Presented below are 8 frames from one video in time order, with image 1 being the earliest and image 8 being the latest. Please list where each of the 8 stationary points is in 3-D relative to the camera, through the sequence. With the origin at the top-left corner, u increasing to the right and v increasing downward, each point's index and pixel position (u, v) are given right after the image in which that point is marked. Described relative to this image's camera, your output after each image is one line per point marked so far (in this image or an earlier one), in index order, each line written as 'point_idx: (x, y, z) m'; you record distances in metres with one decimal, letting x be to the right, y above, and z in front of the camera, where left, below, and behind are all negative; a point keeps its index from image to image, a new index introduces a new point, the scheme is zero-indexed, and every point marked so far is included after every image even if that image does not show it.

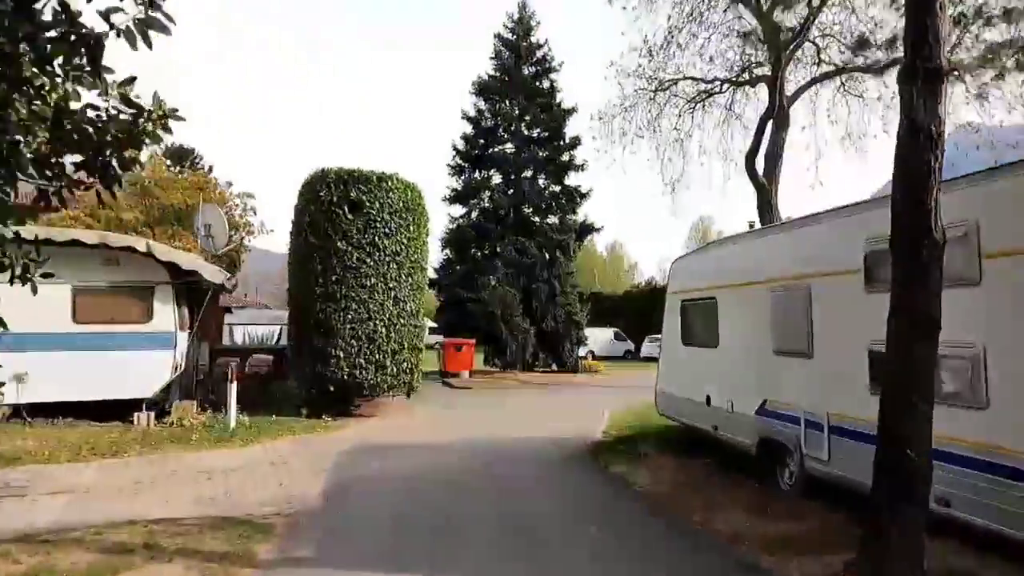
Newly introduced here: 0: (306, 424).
0: (-4.4, -2.9, +14.2) m
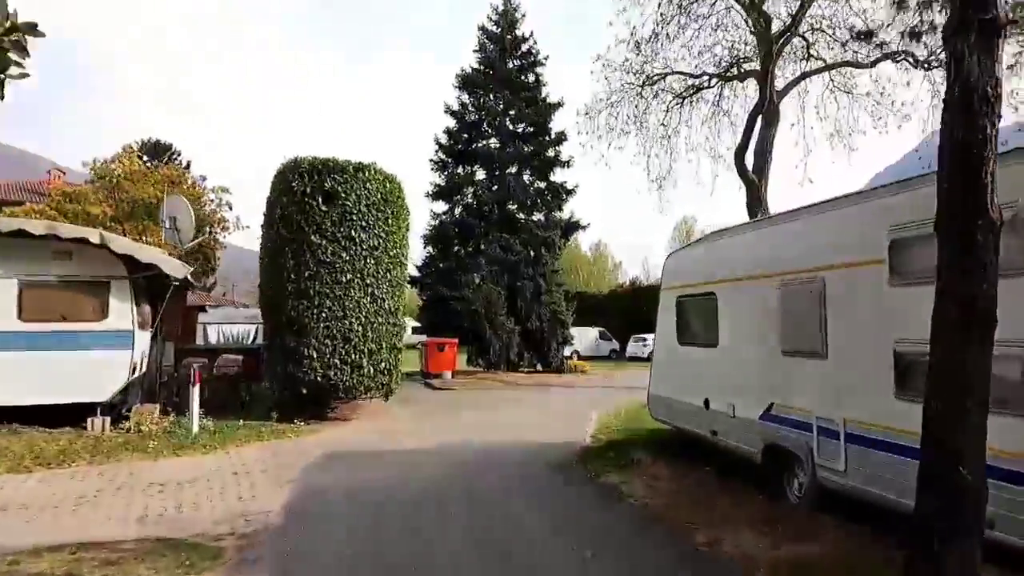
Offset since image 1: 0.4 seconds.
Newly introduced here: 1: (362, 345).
0: (-4.8, -2.8, +13.3) m
1: (-3.3, -1.2, +14.4) m
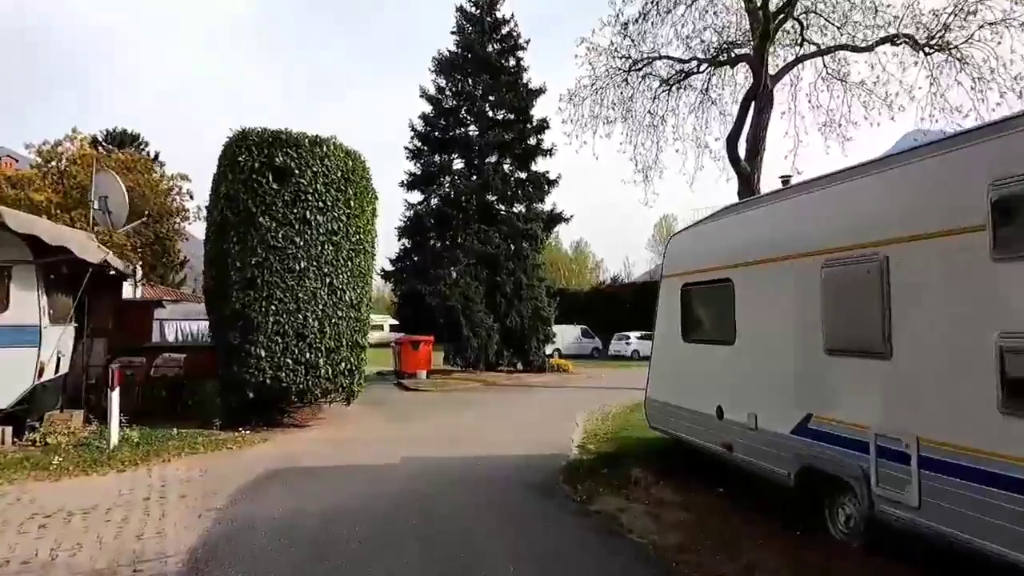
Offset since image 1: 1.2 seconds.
0: (-5.2, -2.6, +11.5) m
1: (-3.7, -1.0, +12.7) m
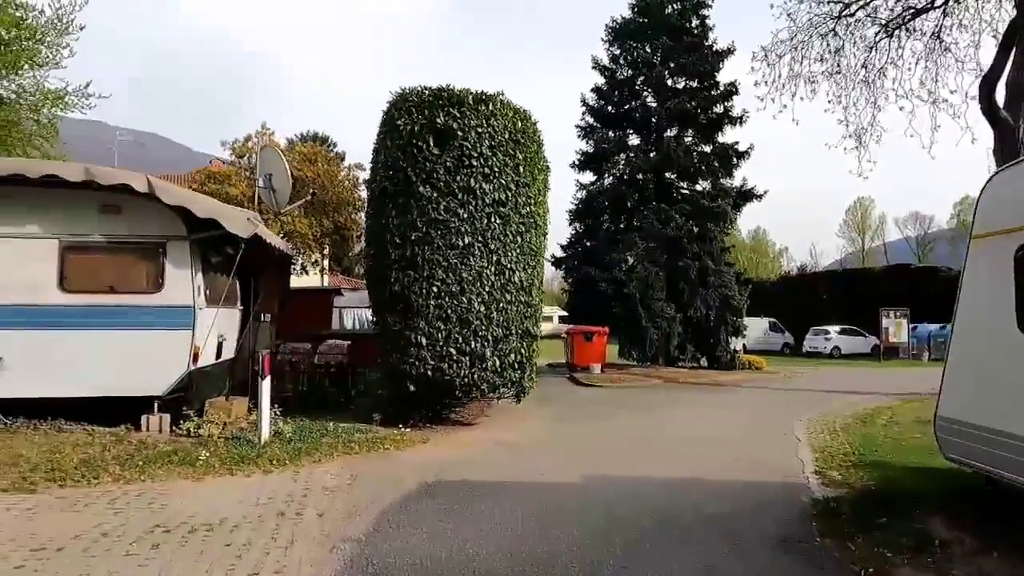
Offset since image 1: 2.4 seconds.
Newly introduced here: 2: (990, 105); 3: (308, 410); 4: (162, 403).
0: (-2.2, -2.3, +10.2) m
1: (-0.5, -0.7, +11.0) m
2: (+13.8, +5.3, +19.0) m
3: (-3.6, -2.2, +11.8) m
4: (-5.1, -1.7, +9.6) m
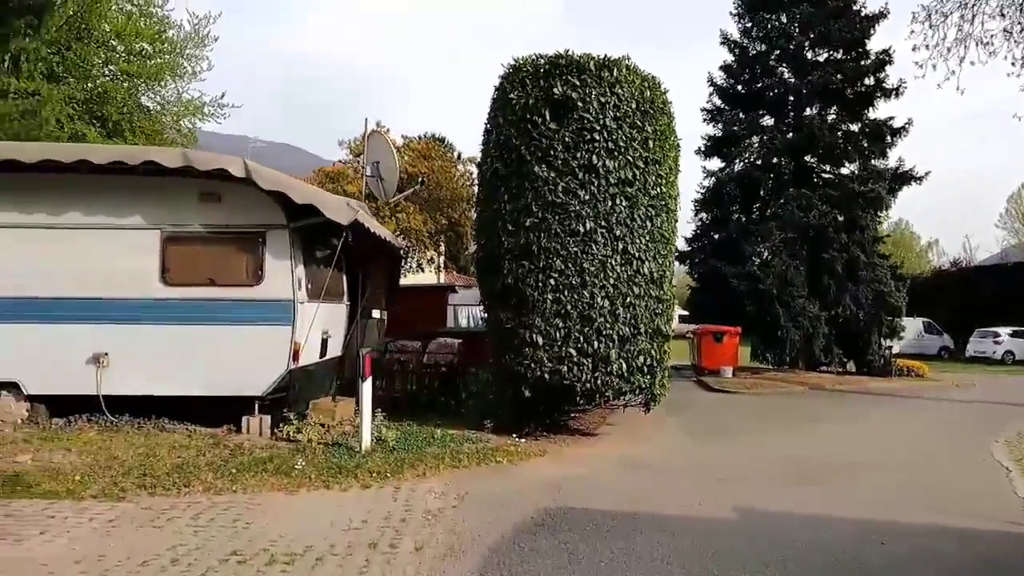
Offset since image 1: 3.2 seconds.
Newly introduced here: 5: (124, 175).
0: (-0.4, -2.2, +9.1) m
1: (+1.4, -0.6, +9.6) m
2: (+16.8, +5.5, +15.0) m
3: (-1.6, -2.1, +11.0) m
4: (-3.4, -1.6, +9.0) m
5: (-5.0, +1.5, +8.6) m
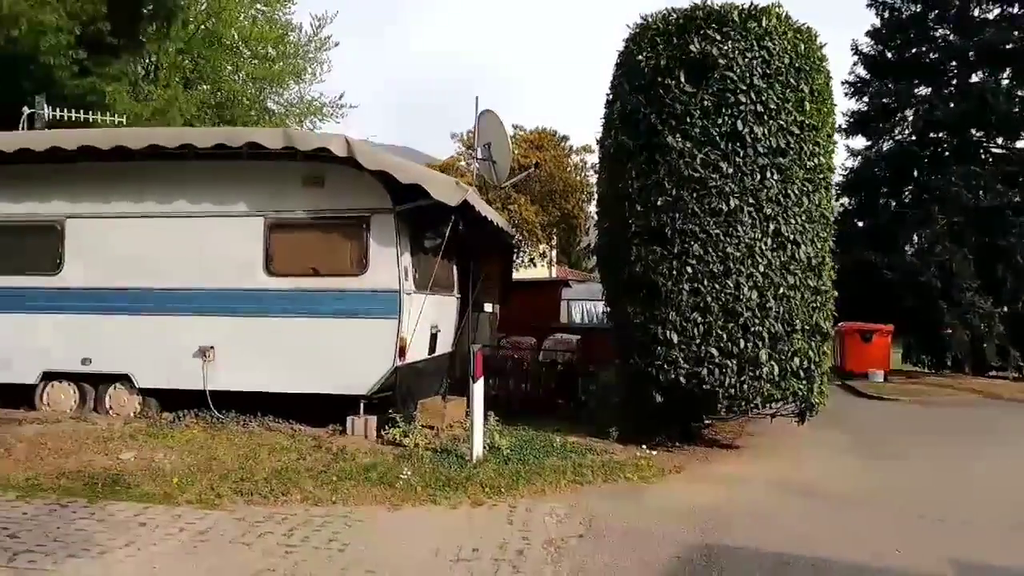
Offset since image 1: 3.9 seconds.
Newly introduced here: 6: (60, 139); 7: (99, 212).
0: (+1.2, -2.0, +8.0) m
1: (+3.0, -0.4, +8.1) m
2: (+19.0, +5.7, +10.9) m
3: (+0.3, -1.9, +10.0) m
4: (-1.8, -1.4, +8.4) m
5: (-3.5, +1.6, +8.2) m
6: (-5.4, +1.8, +7.9) m
7: (-5.2, +1.0, +8.4) m
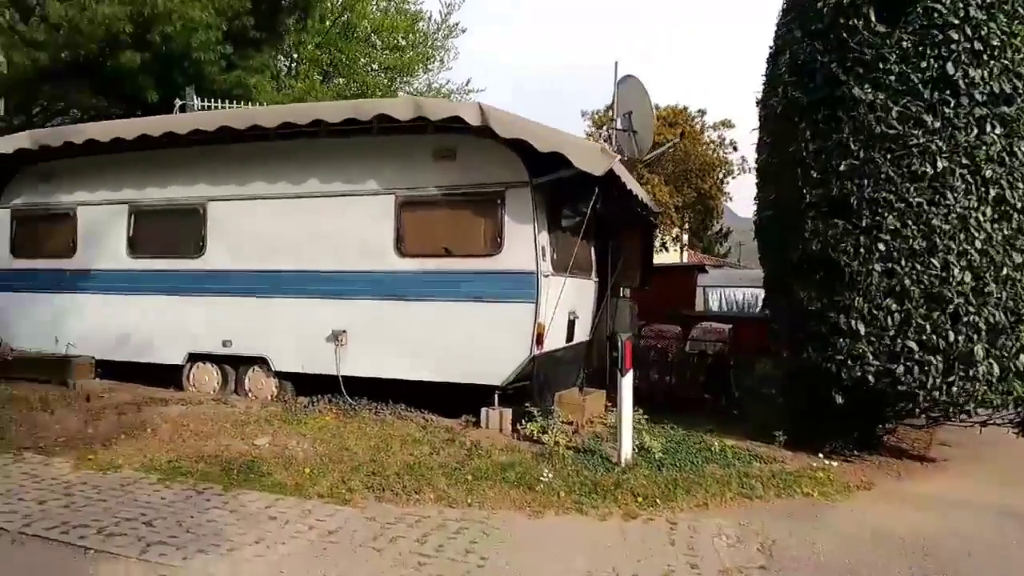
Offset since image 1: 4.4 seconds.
0: (+2.8, -1.8, +6.8) m
1: (+4.6, -0.3, +6.6) m
2: (+20.8, +5.9, +6.3) m
3: (+2.3, -1.7, +8.9) m
4: (-0.1, -1.2, +7.7) m
5: (-1.8, +1.8, +7.8) m
6: (-3.7, +2.0, +7.9) m
7: (-3.5, +1.2, +8.3) m
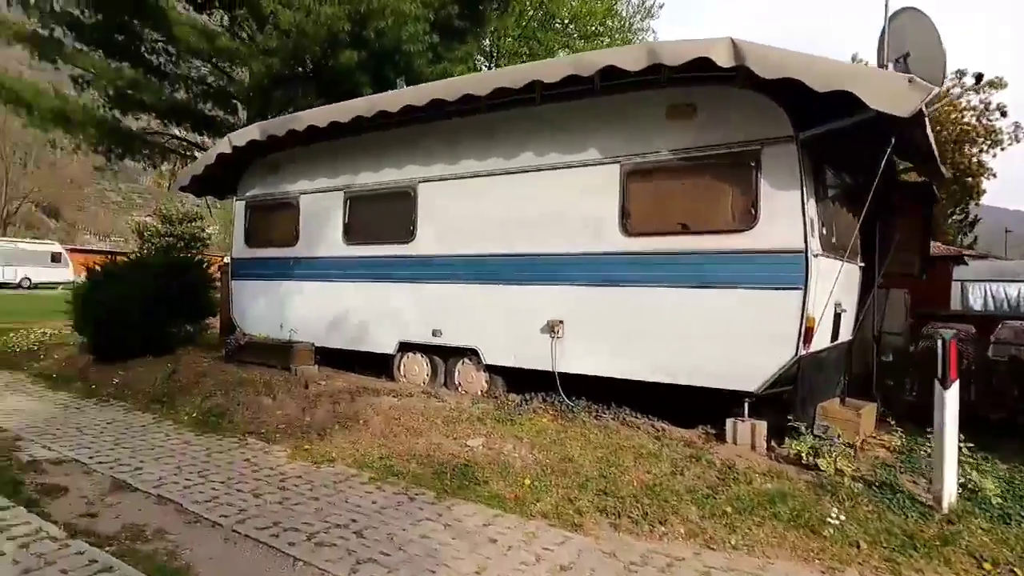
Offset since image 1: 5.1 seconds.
0: (+4.8, -1.7, +4.6) m
1: (+6.5, -0.1, +3.9) m
2: (+22.0, +6.0, -1.0) m
3: (+4.9, -1.5, +6.8) m
4: (+2.3, -1.1, +6.3) m
5: (+0.7, +2.0, +6.8) m
6: (-1.1, +2.2, +7.5) m
7: (-0.8, +1.3, +7.8) m
